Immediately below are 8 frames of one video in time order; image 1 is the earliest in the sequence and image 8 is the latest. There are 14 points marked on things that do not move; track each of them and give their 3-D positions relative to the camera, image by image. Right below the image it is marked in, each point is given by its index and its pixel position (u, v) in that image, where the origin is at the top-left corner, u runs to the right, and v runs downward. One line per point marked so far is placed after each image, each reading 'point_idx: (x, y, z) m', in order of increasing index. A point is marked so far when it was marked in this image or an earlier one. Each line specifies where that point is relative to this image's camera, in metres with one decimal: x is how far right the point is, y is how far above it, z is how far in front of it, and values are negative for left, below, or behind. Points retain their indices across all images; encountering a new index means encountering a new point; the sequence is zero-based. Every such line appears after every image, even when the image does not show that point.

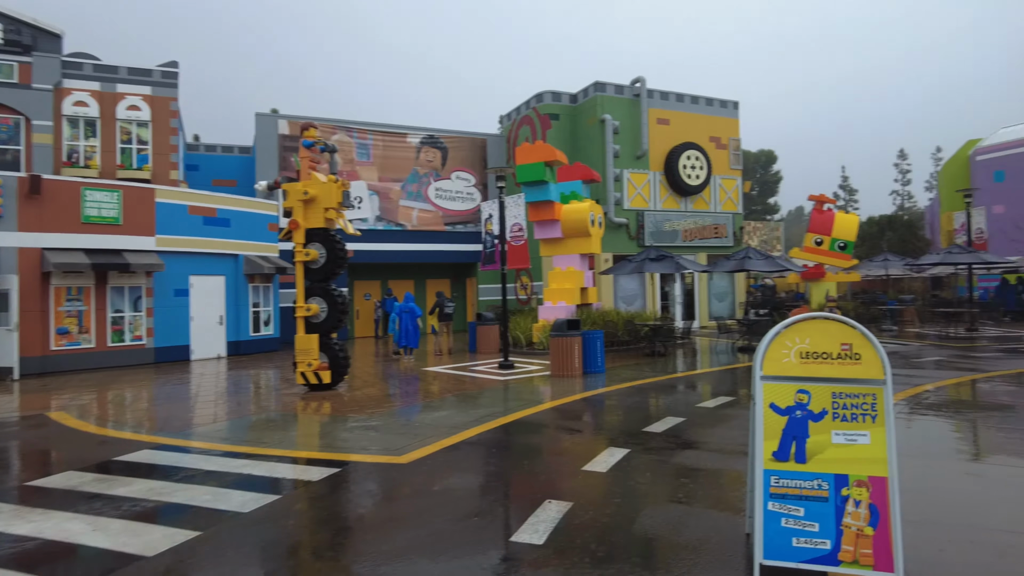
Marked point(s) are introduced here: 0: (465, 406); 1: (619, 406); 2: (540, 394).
0: (-0.6, -1.8, +9.8) m
1: (+1.5, -1.7, +9.2) m
2: (+0.5, -1.7, +10.3) m
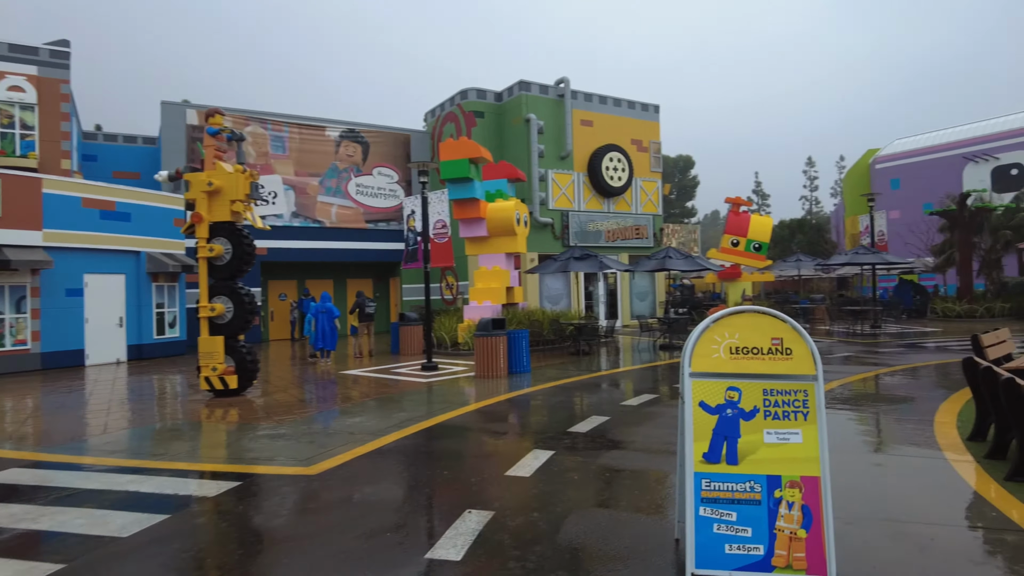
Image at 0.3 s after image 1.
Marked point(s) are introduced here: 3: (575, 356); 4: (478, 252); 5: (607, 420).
0: (-1.7, -1.7, +9.4) m
1: (+0.4, -1.6, +9.0) m
2: (-0.7, -1.7, +10.0) m
3: (+1.3, -1.5, +14.0) m
4: (-0.9, +0.9, +16.4) m
5: (+1.1, -1.5, +7.4) m
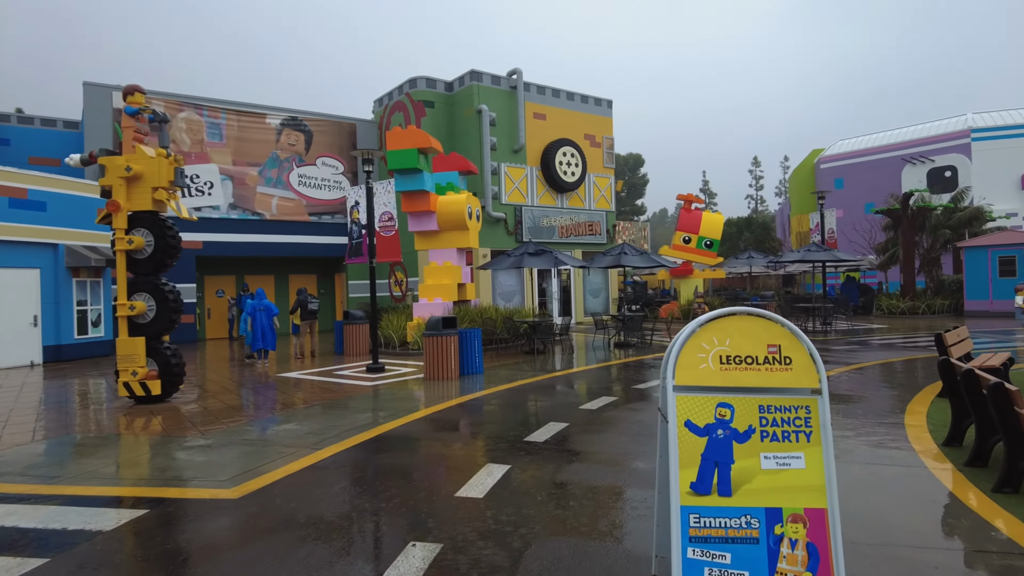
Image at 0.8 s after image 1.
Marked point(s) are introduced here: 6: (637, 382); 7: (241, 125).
0: (-2.4, -1.7, +8.7) m
1: (-0.2, -1.6, +8.5) m
2: (-1.4, -1.6, +9.4) m
3: (+0.3, -1.4, +13.5) m
4: (-2.0, +1.0, +15.7) m
5: (+0.6, -1.5, +6.9) m
6: (+1.9, -1.5, +10.4) m
7: (-8.2, +4.9, +19.8) m
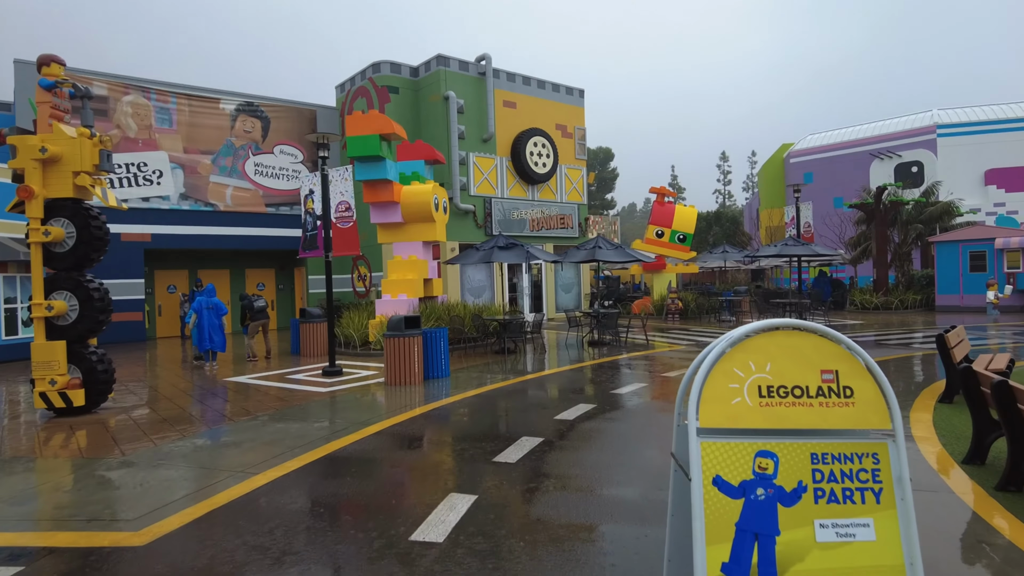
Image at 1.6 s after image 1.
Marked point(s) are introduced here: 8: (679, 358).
0: (-2.8, -1.7, +7.9) m
1: (-0.6, -1.6, +7.8) m
2: (-1.8, -1.6, +8.6) m
3: (-0.3, -1.3, +12.8) m
4: (-2.7, +1.1, +14.9) m
5: (+0.3, -1.4, +6.2) m
6: (+1.5, -1.4, +9.7) m
7: (-9.1, +5.0, +18.6) m
8: (+3.1, -1.3, +12.2) m
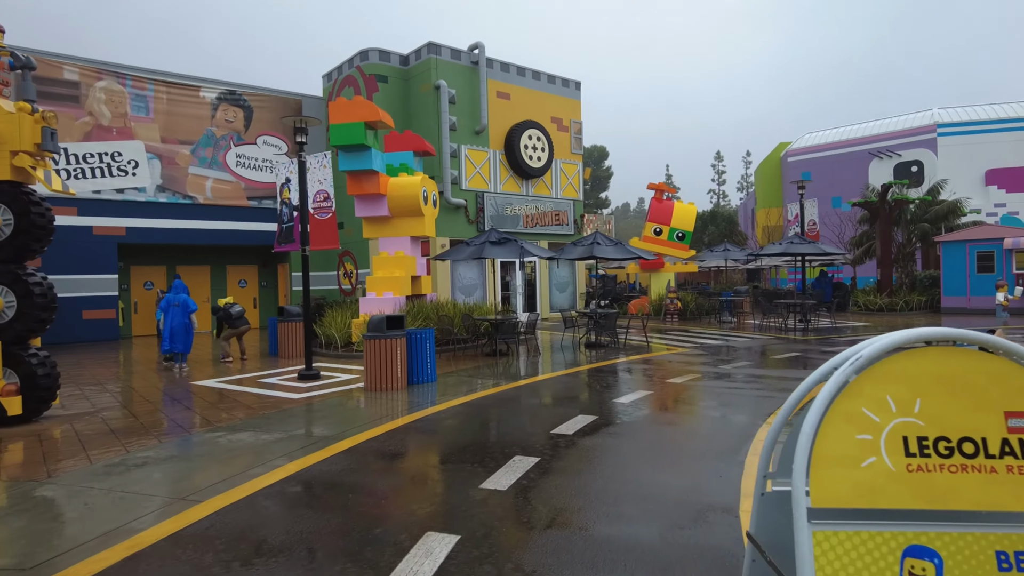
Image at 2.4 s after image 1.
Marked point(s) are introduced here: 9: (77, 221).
0: (-2.9, -1.6, +7.1) m
1: (-0.7, -1.5, +7.0) m
2: (-1.9, -1.5, +7.8) m
3: (-0.4, -1.3, +12.0) m
4: (-2.9, +1.2, +14.1) m
5: (+0.2, -1.4, +5.5) m
6: (+1.4, -1.4, +9.0) m
7: (-9.2, +5.1, +17.7) m
8: (+3.0, -1.3, +11.5) m
9: (-10.8, +1.7, +16.3) m
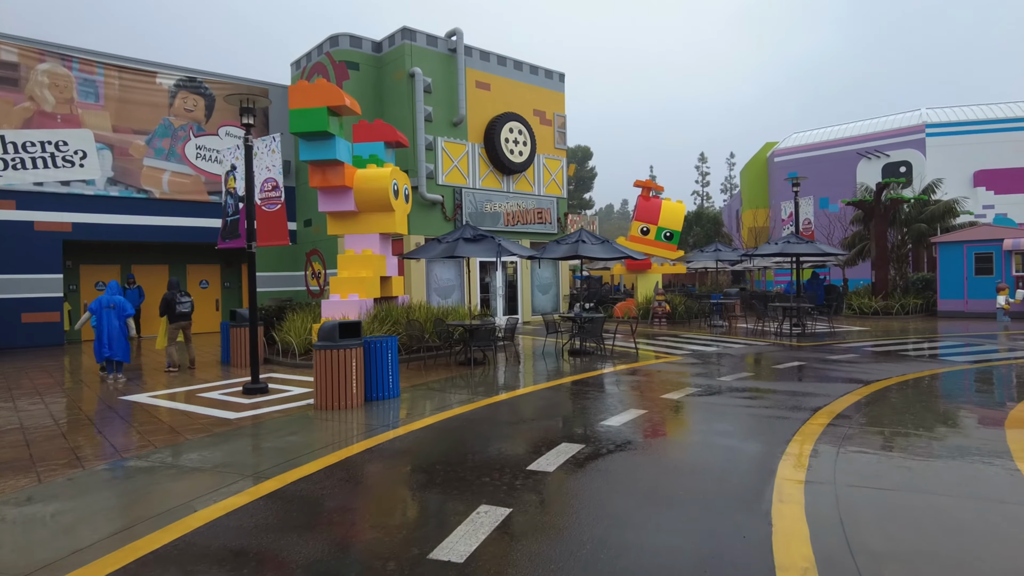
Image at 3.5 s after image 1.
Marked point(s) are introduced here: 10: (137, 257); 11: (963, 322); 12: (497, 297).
0: (-3.1, -1.6, +5.9) m
1: (-0.9, -1.5, +5.9) m
2: (-2.2, -1.6, +6.7) m
3: (-0.8, -1.3, +10.9) m
4: (-3.3, +1.1, +12.9) m
5: (0.0, -1.4, +4.4) m
6: (+1.1, -1.4, +7.9) m
7: (-9.7, +5.1, +16.4) m
8: (+2.6, -1.3, +10.5) m
9: (-11.3, +1.6, +15.0) m
10: (-10.2, +0.9, +17.9) m
11: (+12.5, -0.9, +18.2) m
12: (-0.4, -0.3, +18.4) m
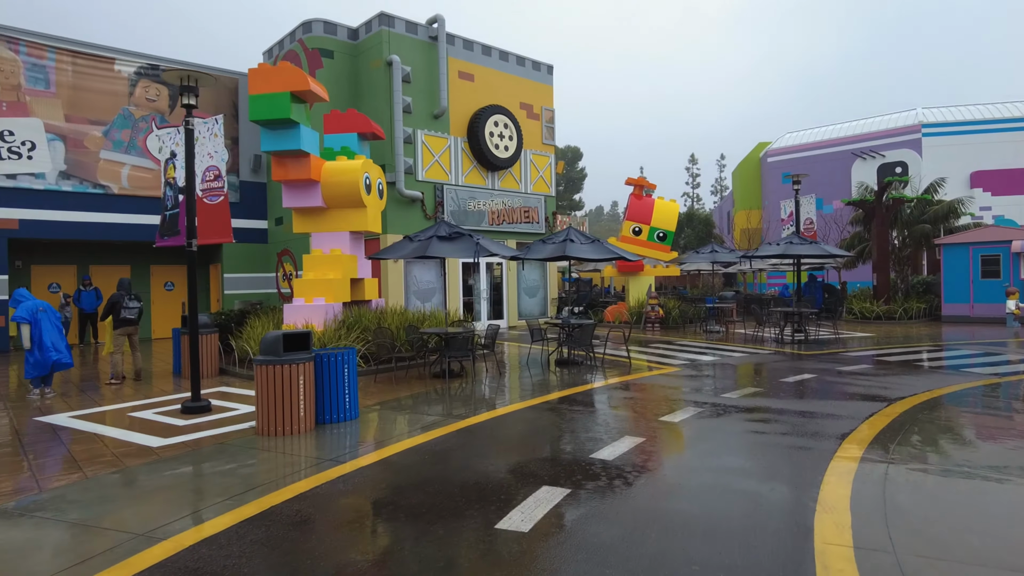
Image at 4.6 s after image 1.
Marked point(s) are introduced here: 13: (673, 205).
0: (-3.4, -1.7, +4.8) m
1: (-1.2, -1.6, +4.8) m
2: (-2.4, -1.6, +5.6) m
3: (-1.1, -1.4, +9.9) m
4: (-3.6, +1.1, +11.8) m
5: (-0.2, -1.5, +3.3) m
6: (+0.8, -1.5, +6.9) m
7: (-10.1, +5.0, +15.2) m
8: (+2.3, -1.4, +9.5) m
9: (-11.6, +1.6, +13.8) m
10: (-10.6, +0.8, +16.7) m
11: (+12.1, -1.0, +17.3) m
12: (-0.8, -0.3, +17.4) m
13: (+4.7, +2.4, +19.1) m
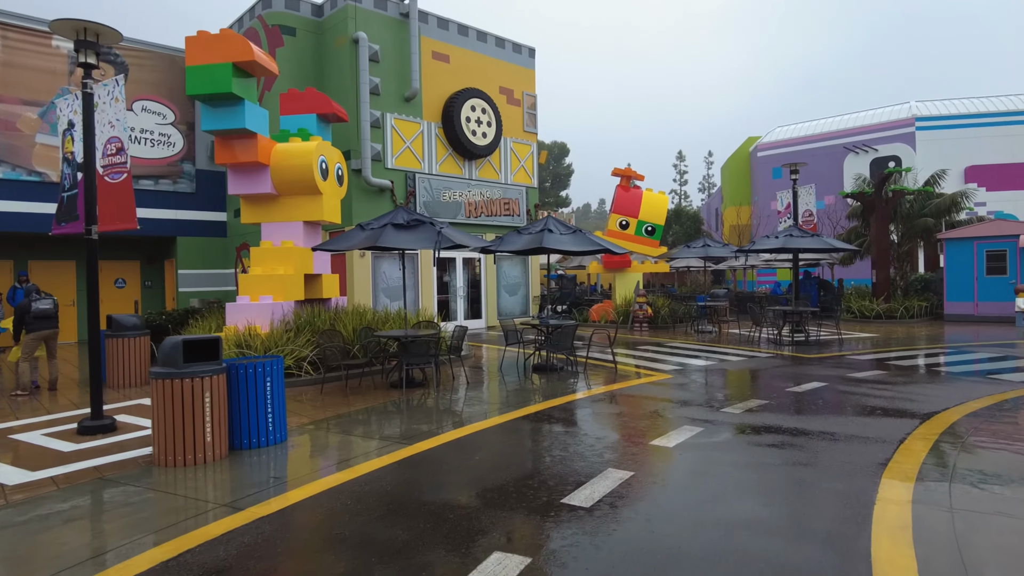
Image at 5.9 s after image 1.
0: (-3.7, -1.6, +3.6) m
1: (-1.4, -1.6, +3.6) m
2: (-2.7, -1.6, +4.4) m
3: (-1.5, -1.3, +8.7) m
4: (-4.1, +1.1, +10.6) m
5: (-0.5, -1.5, +2.1) m
6: (+0.5, -1.4, +5.7) m
7: (-10.6, +5.1, +13.8) m
8: (+1.9, -1.3, +8.3) m
9: (-12.1, +1.7, +12.3) m
10: (-11.1, +0.9, +15.3) m
11: (+11.6, -1.0, +16.4) m
12: (-1.4, -0.3, +16.2) m
13: (+4.2, +2.5, +18.0) m
